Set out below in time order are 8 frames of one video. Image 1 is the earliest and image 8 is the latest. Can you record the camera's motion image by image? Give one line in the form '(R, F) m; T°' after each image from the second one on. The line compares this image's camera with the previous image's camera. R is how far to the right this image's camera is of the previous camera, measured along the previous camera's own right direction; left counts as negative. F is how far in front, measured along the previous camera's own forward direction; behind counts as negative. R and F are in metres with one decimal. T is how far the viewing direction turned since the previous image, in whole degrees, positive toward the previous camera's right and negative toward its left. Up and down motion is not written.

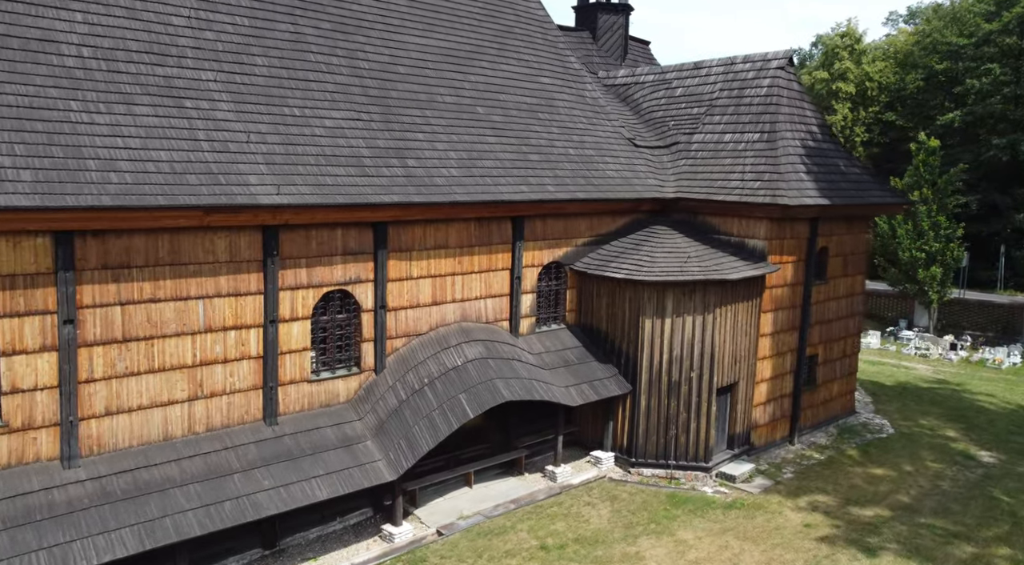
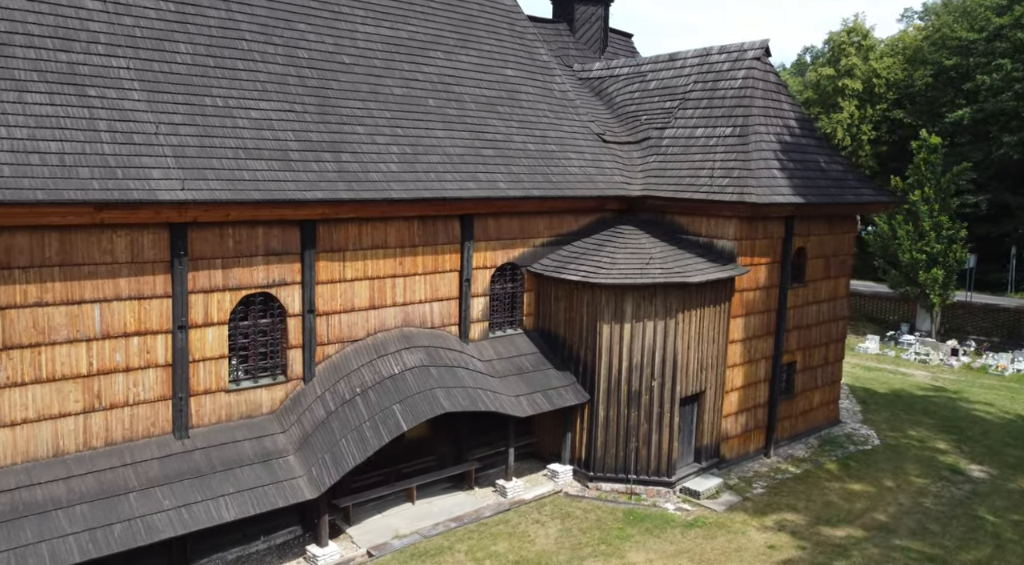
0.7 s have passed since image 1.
(+1.2, +1.0) m; -1°
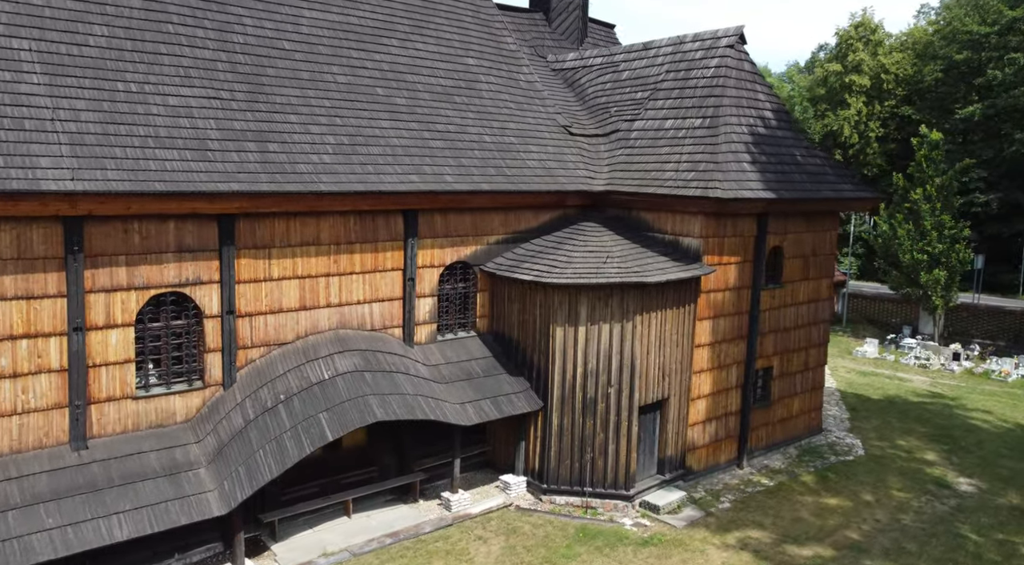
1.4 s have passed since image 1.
(+1.2, +1.0) m; -1°
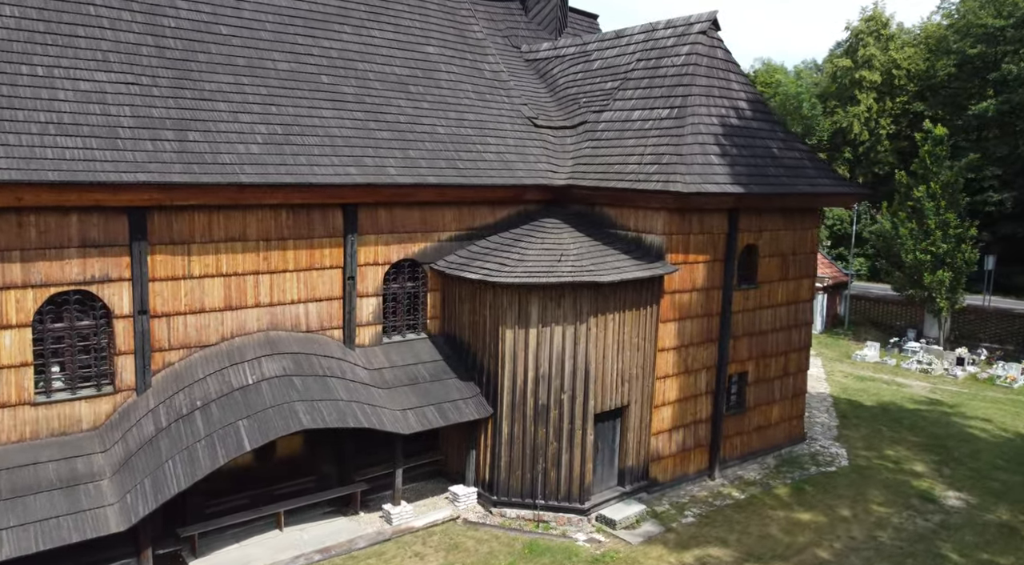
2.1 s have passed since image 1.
(+1.2, +0.9) m; -1°
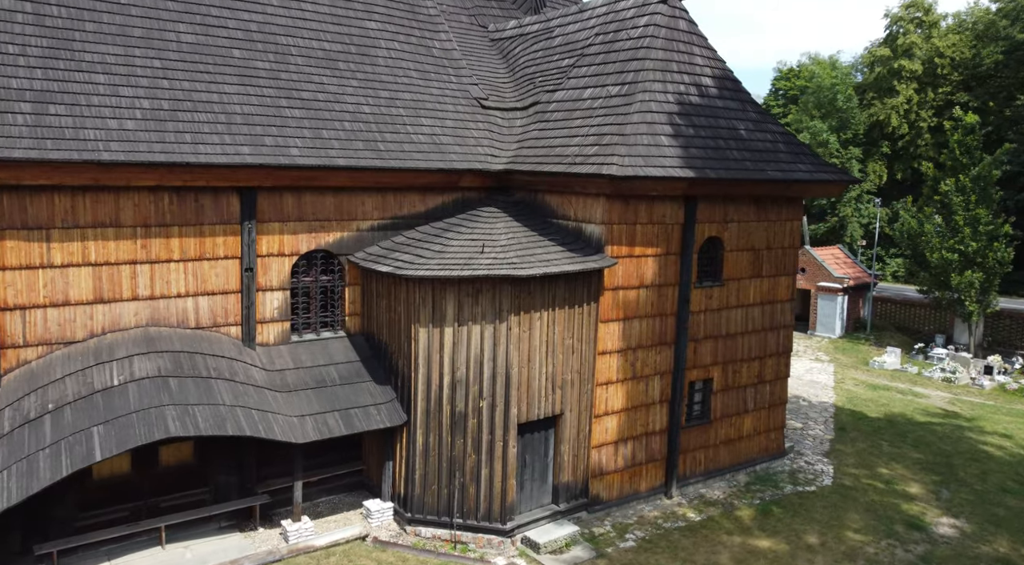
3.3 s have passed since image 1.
(+2.1, +1.6) m; -3°
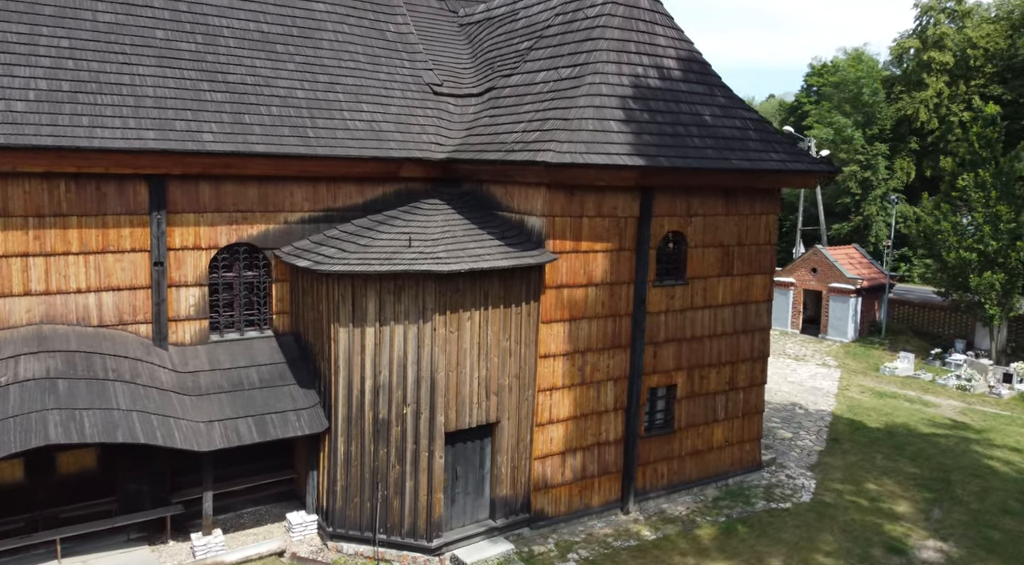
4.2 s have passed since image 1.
(+1.5, +1.1) m; -2°
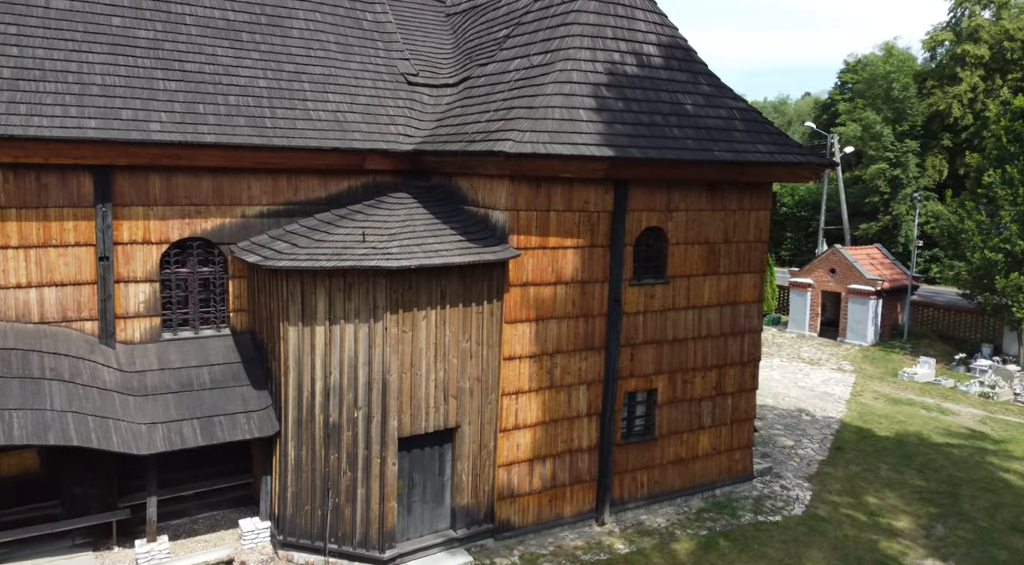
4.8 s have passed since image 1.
(+1.0, +0.7) m; -2°
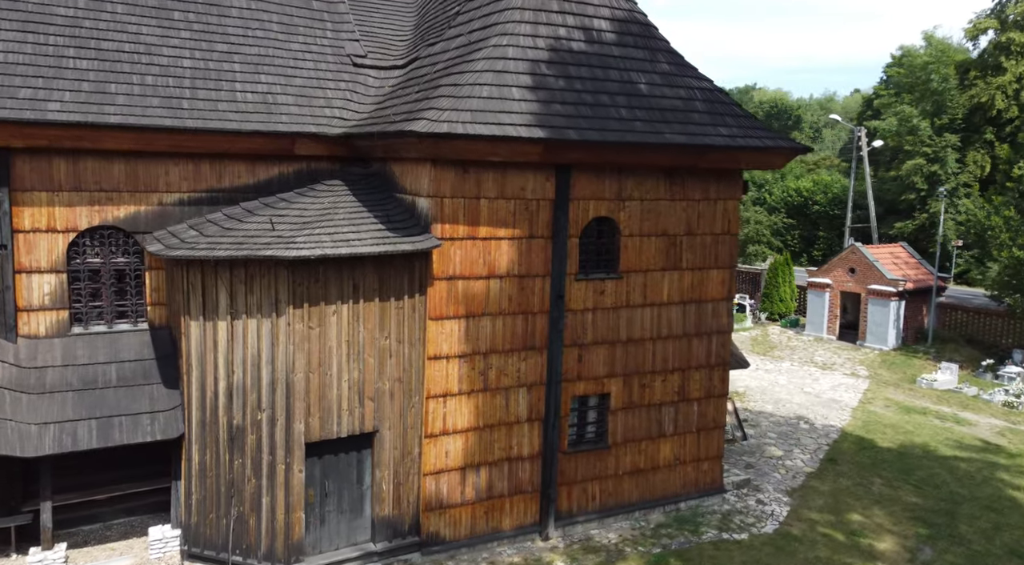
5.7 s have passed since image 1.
(+1.6, +1.0) m; -3°
